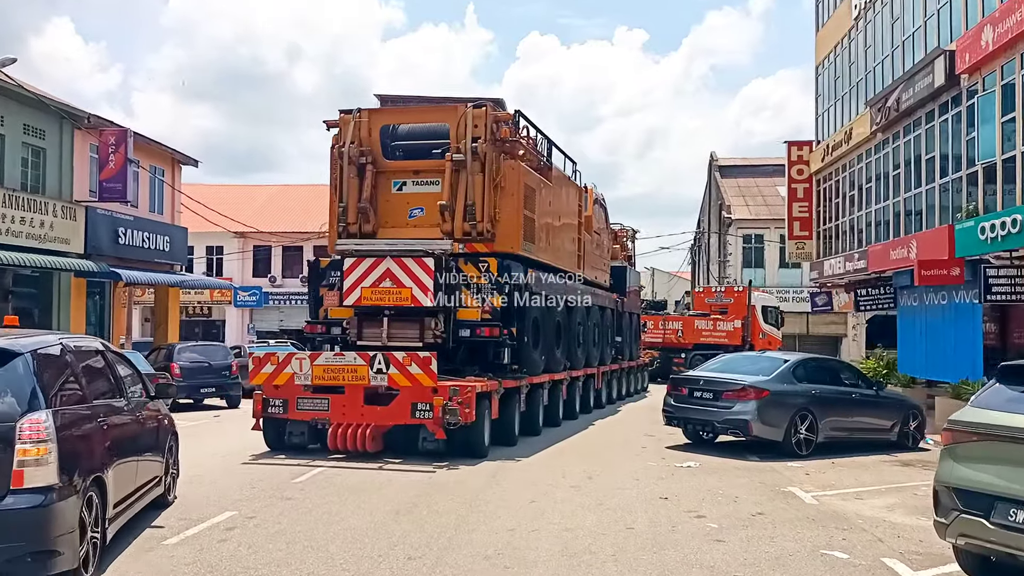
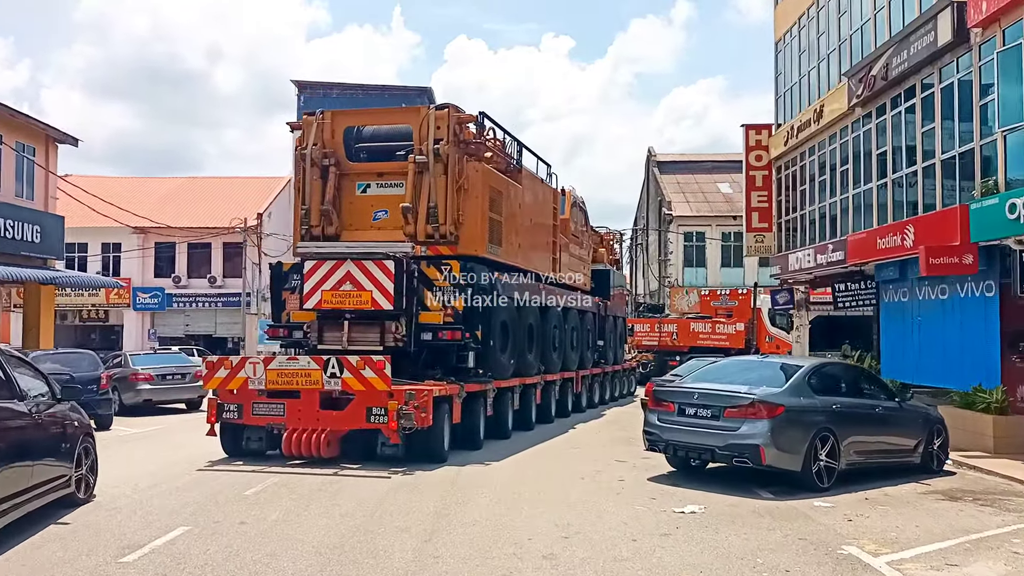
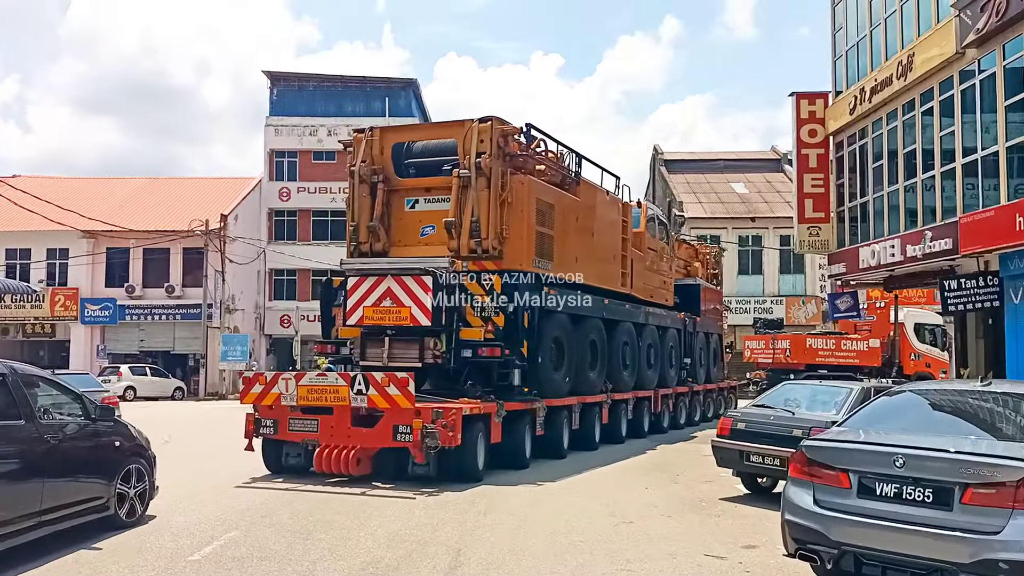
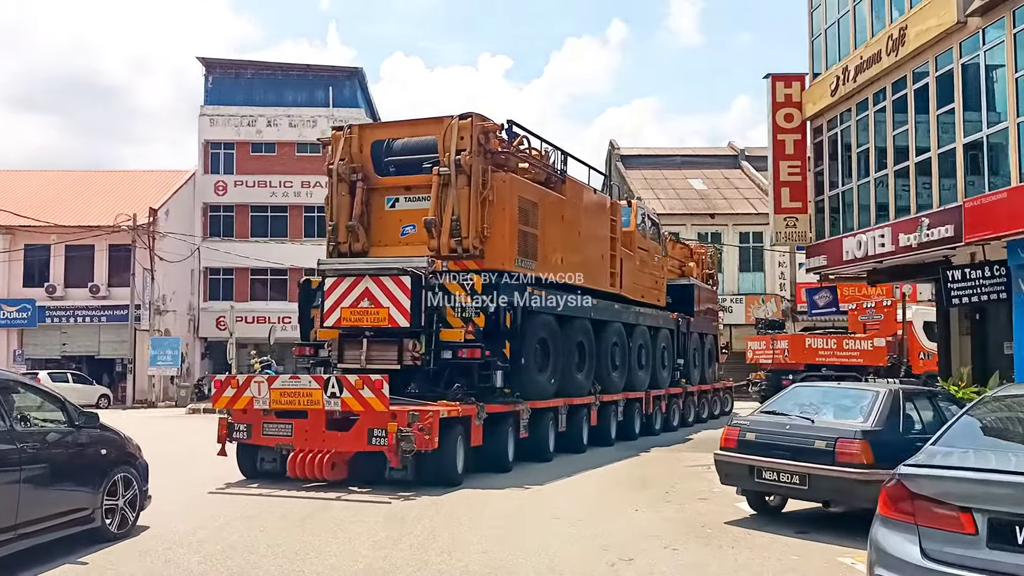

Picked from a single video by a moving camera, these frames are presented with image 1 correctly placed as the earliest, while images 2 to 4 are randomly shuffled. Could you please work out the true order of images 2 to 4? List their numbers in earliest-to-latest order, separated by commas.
2, 3, 4
